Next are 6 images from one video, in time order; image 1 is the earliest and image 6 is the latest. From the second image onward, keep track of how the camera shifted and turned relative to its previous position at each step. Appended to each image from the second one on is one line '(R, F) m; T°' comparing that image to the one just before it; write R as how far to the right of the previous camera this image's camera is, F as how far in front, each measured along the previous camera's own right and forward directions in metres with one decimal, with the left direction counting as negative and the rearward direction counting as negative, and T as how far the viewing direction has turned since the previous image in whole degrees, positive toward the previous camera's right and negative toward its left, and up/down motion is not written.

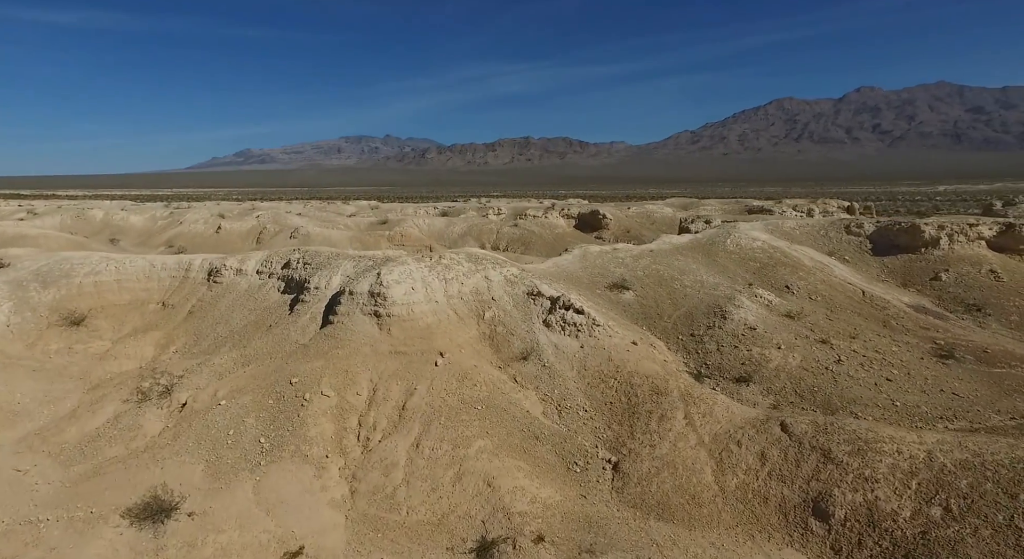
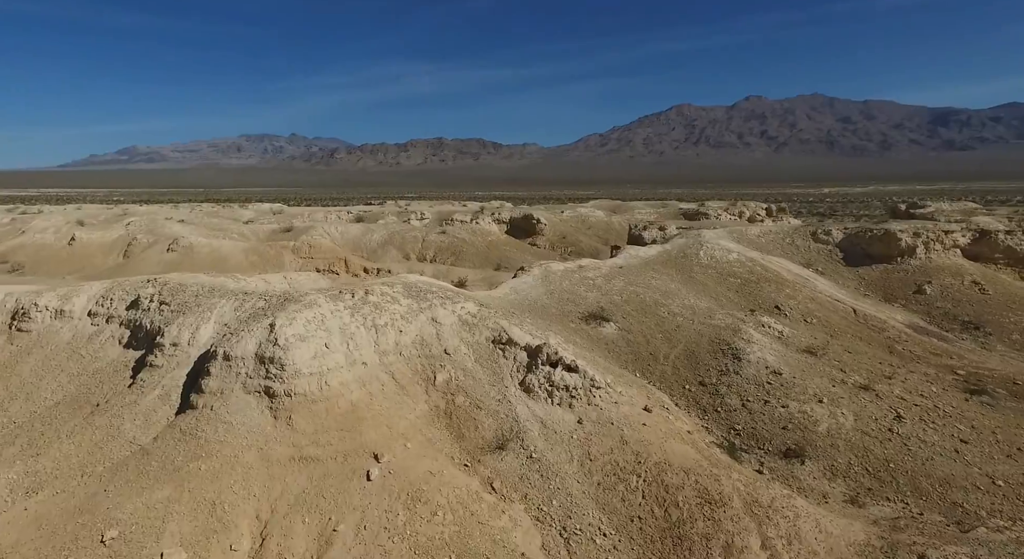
(-0.7, +4.1) m; +8°
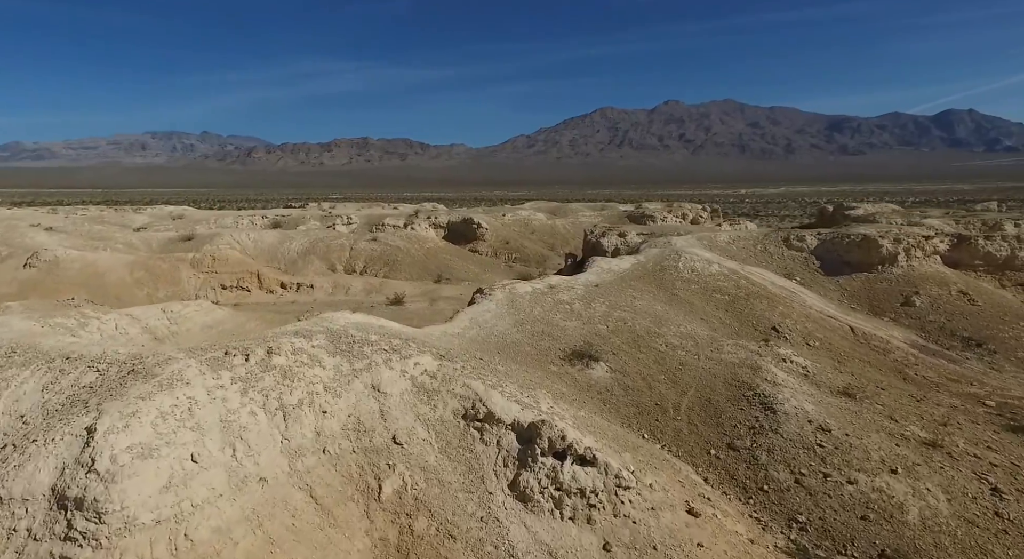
(-0.5, +3.2) m; +7°
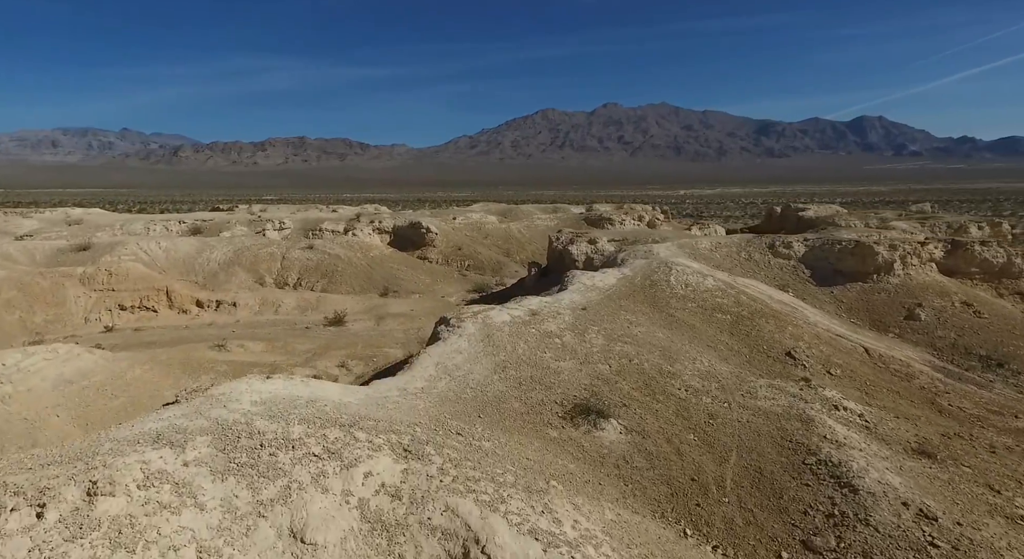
(-0.5, +2.7) m; +5°
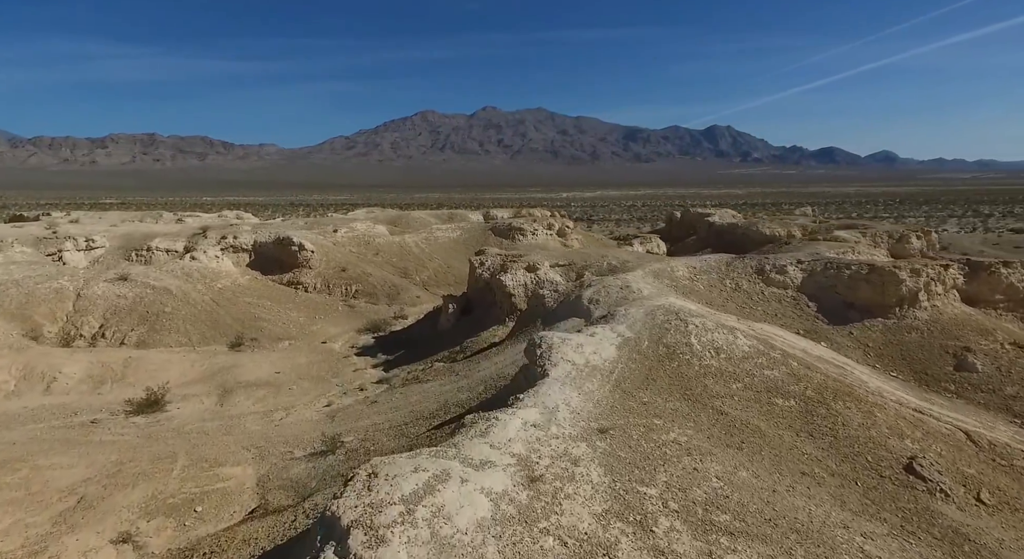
(-0.7, +6.0) m; +11°
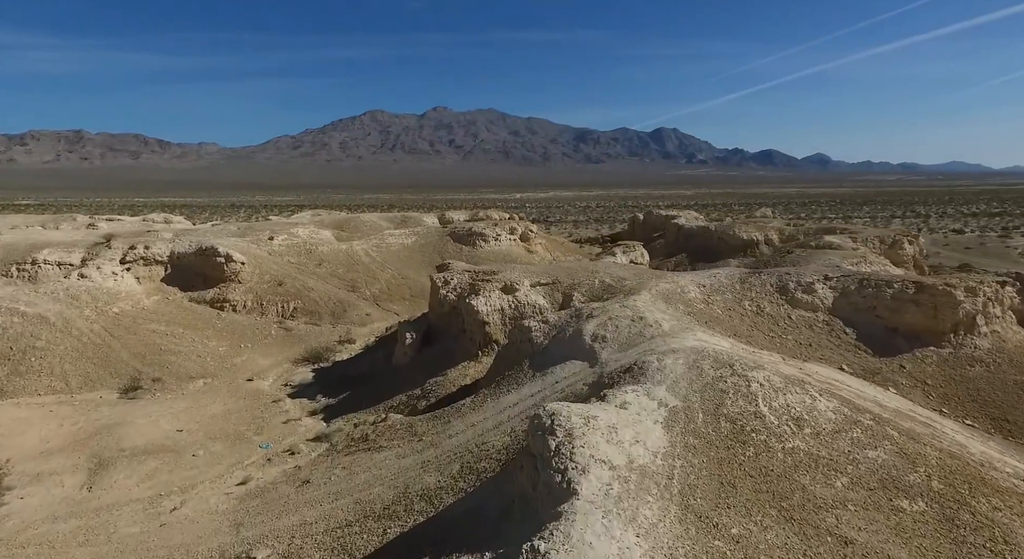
(-0.4, +3.1) m; +5°
